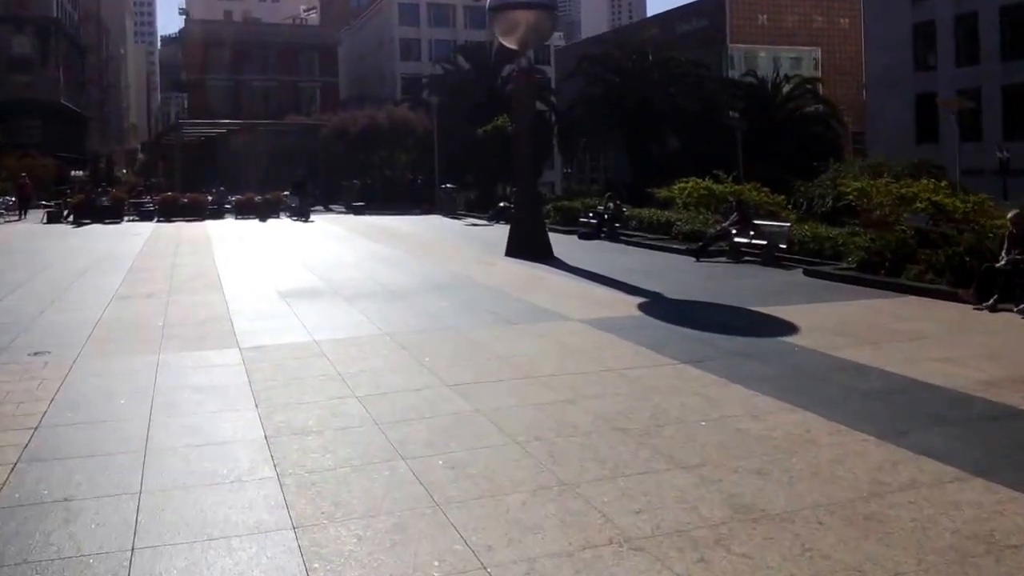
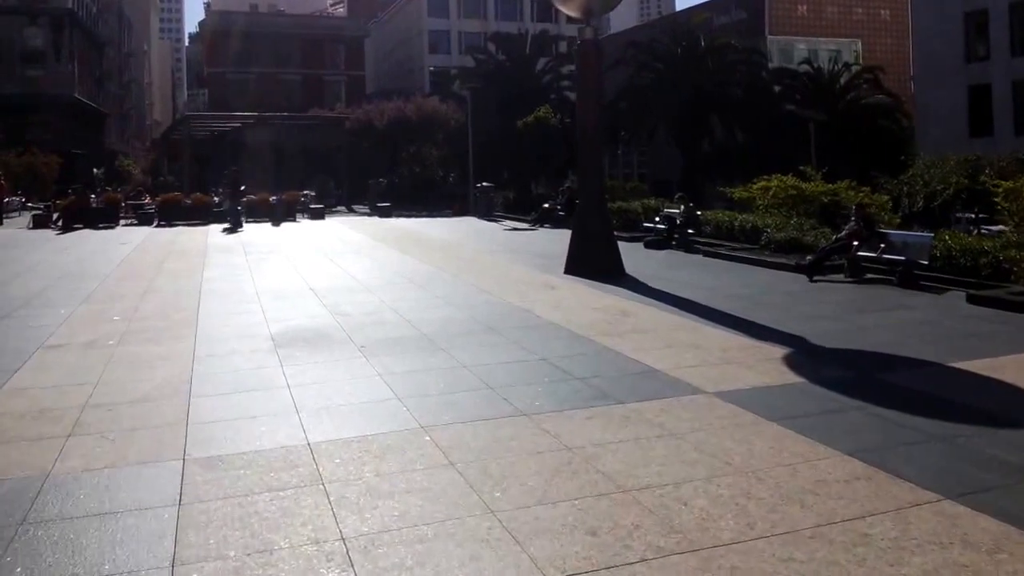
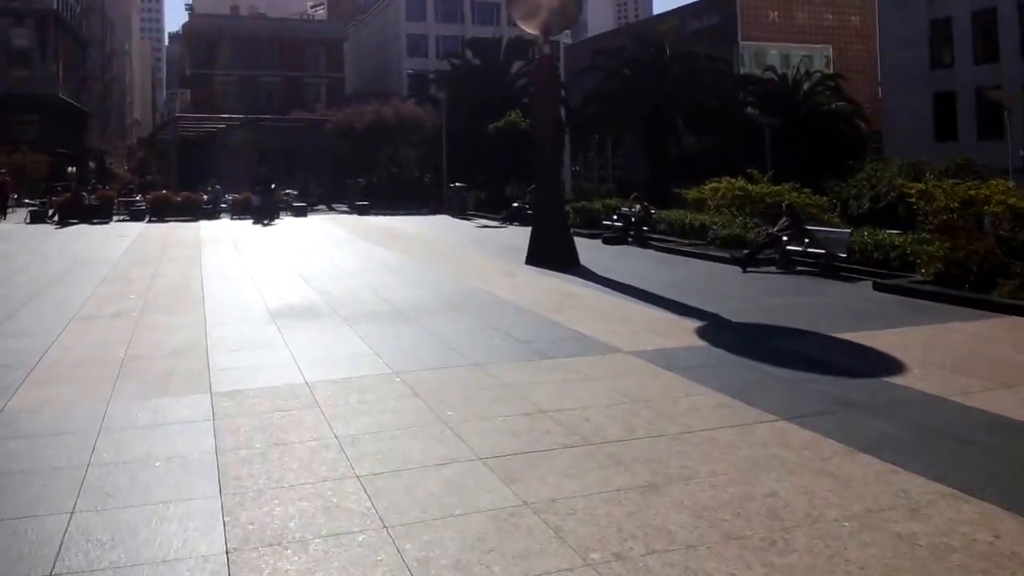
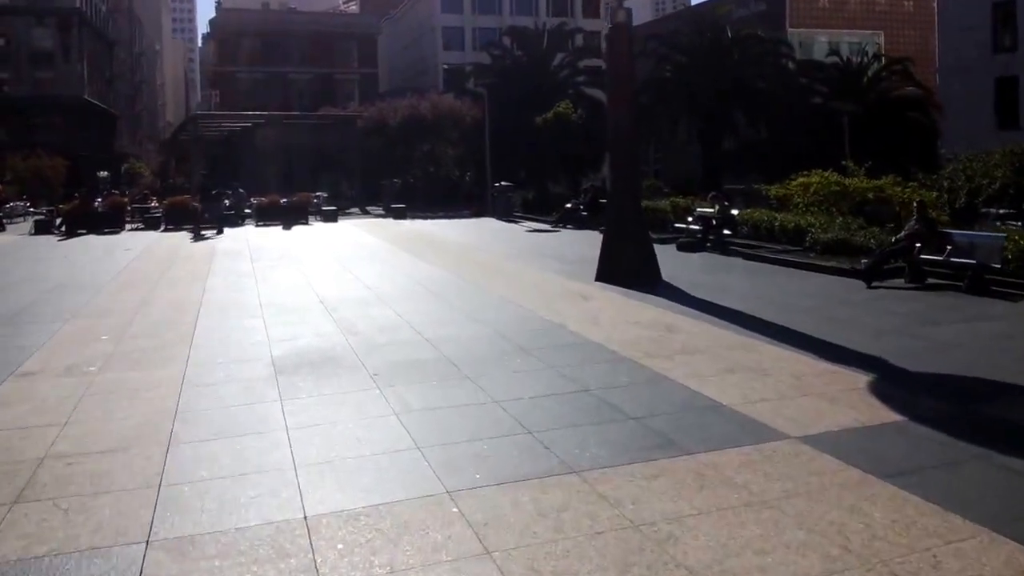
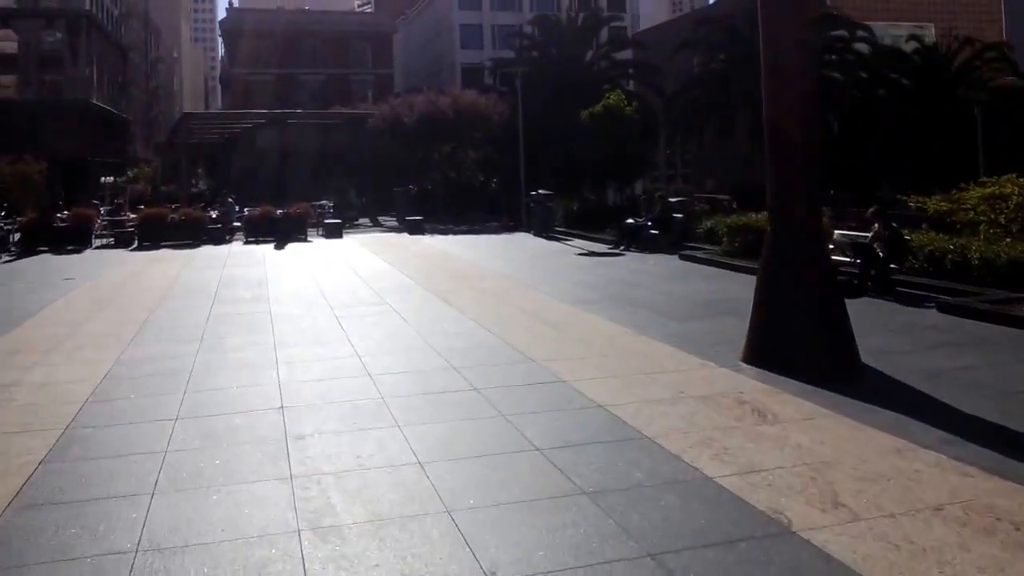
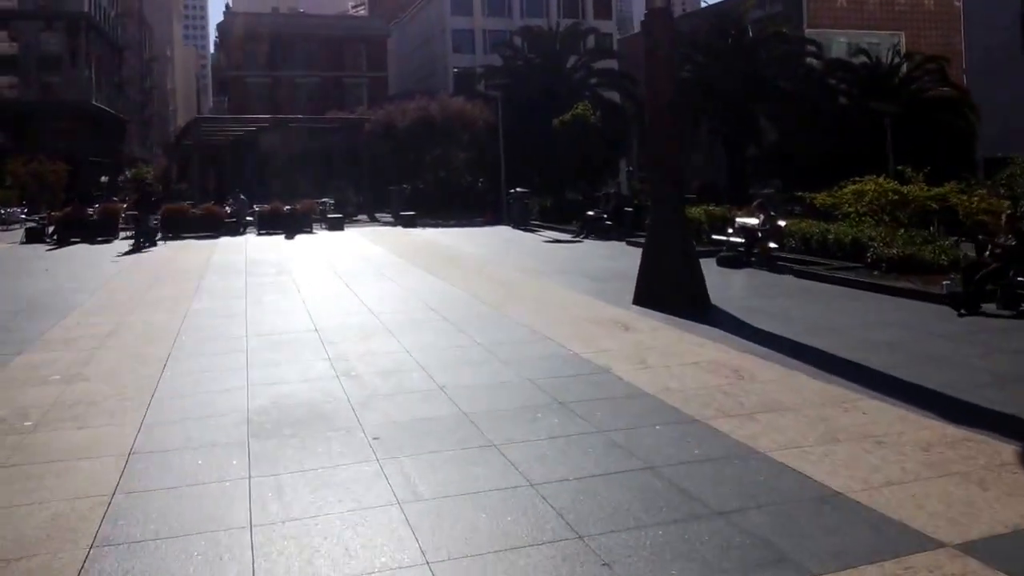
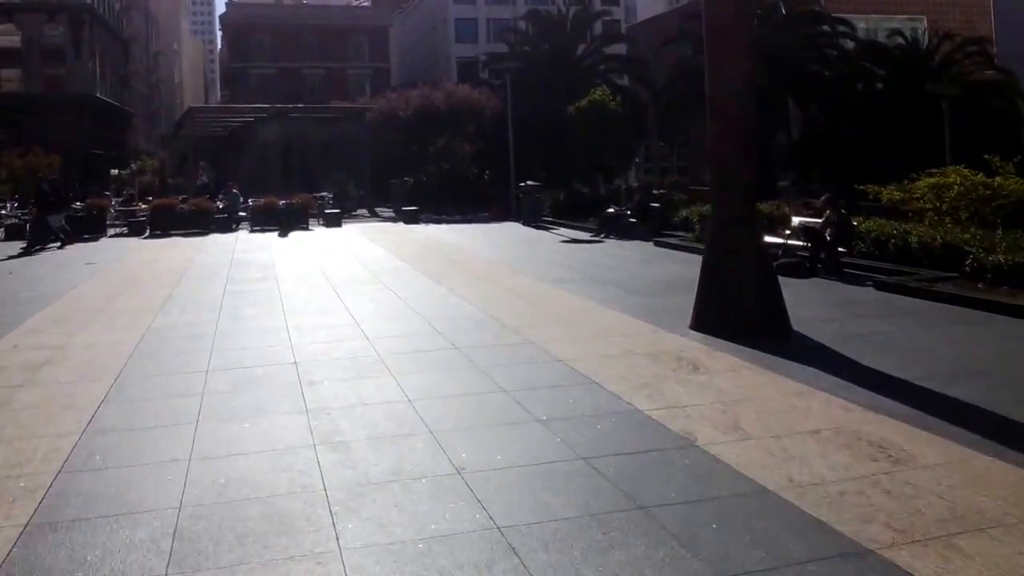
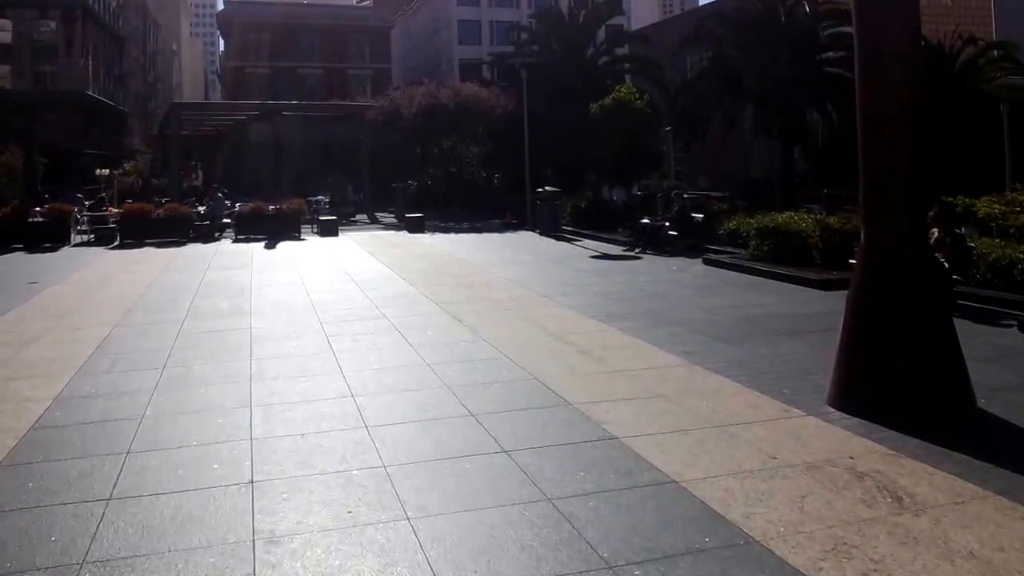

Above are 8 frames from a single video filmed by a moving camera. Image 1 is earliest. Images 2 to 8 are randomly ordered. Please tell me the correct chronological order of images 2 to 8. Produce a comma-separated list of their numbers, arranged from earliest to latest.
3, 2, 4, 6, 7, 5, 8
